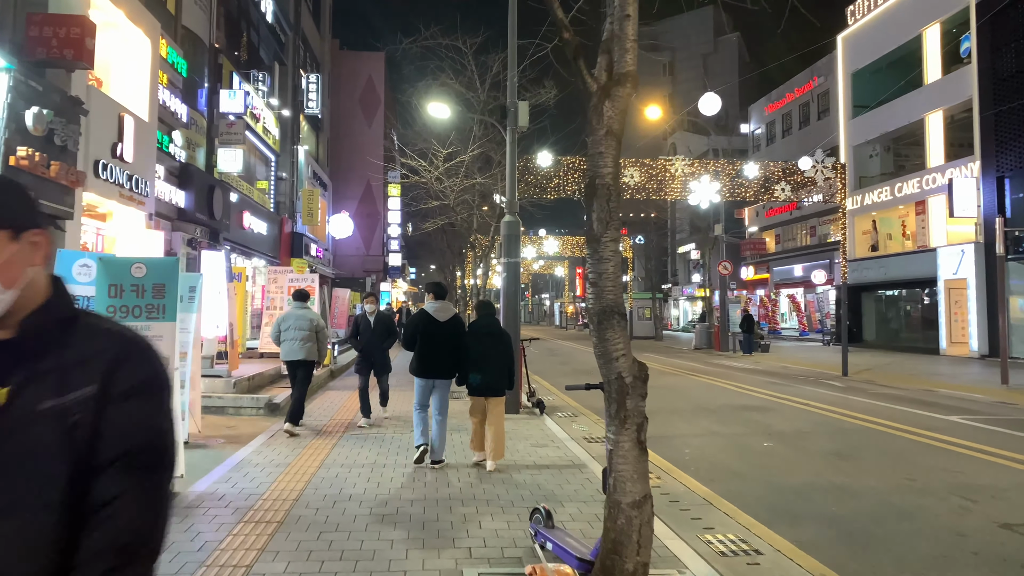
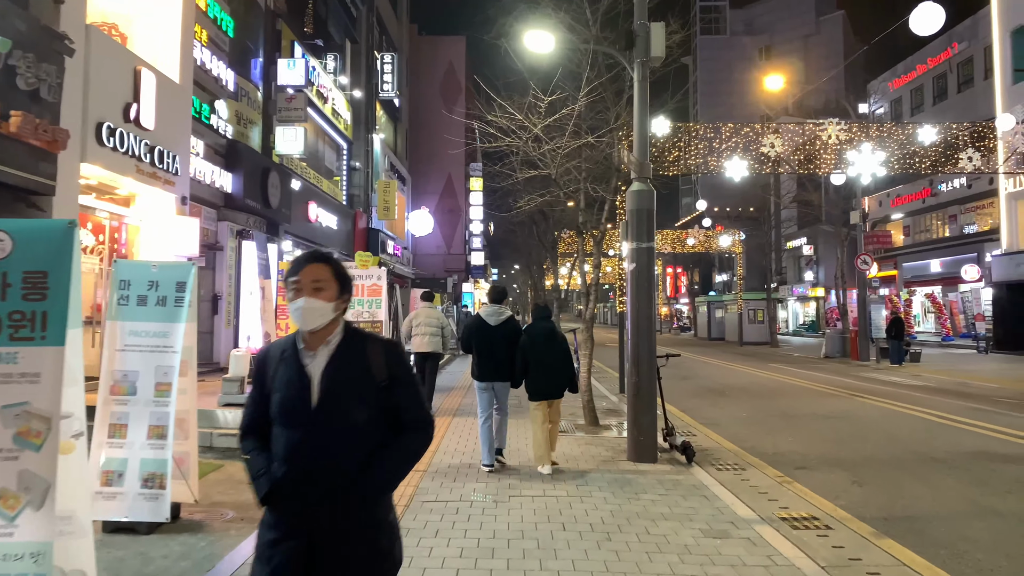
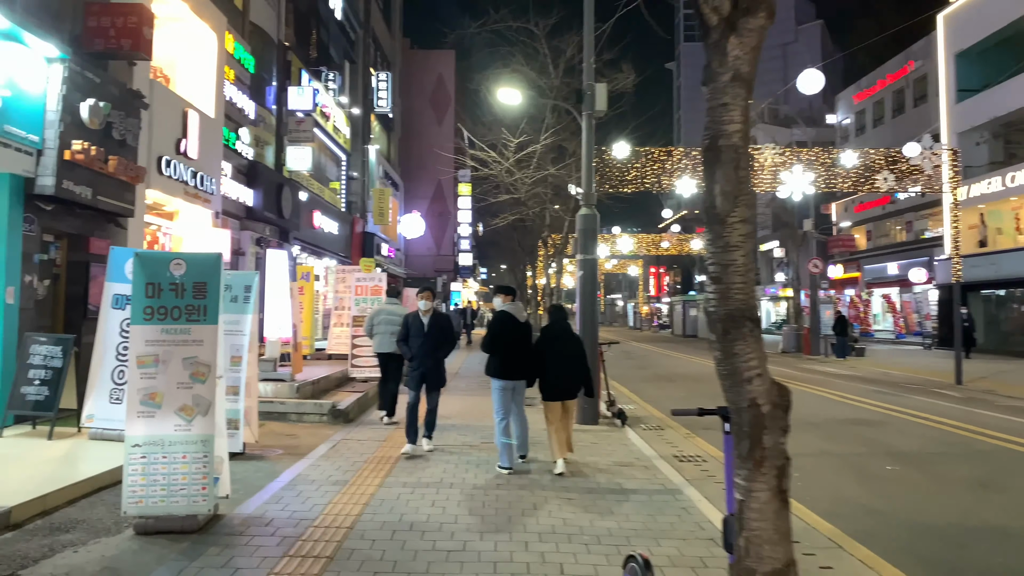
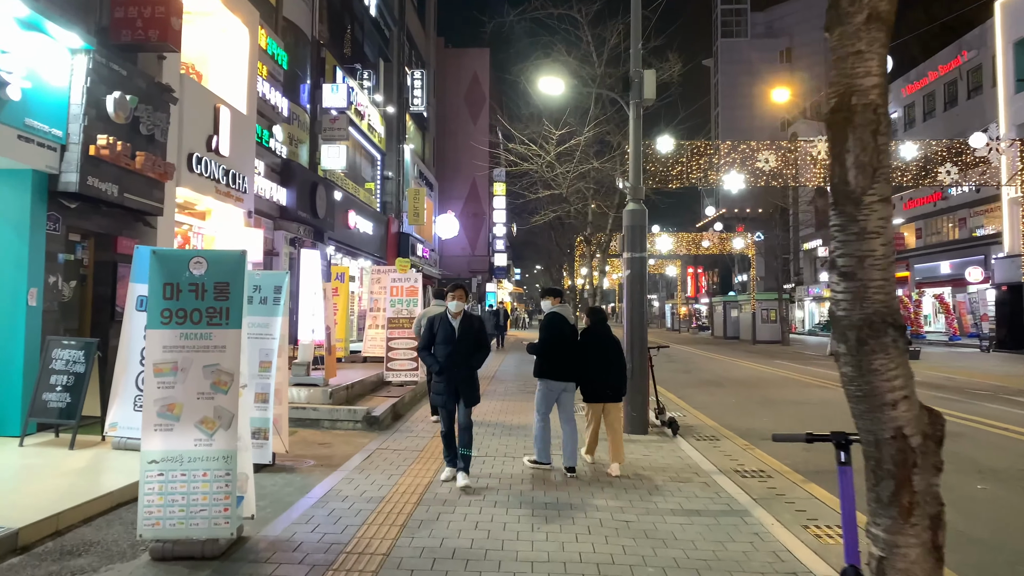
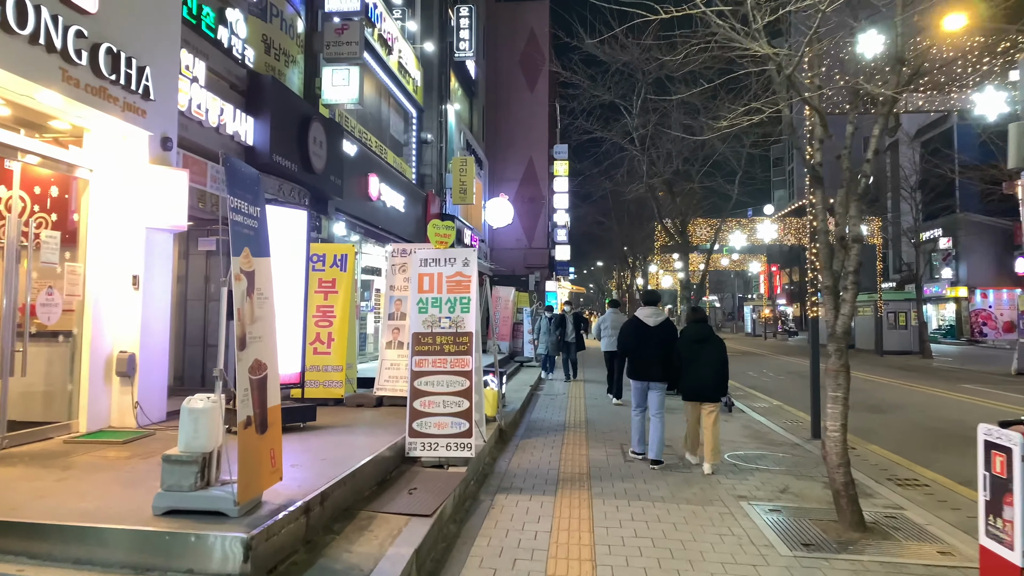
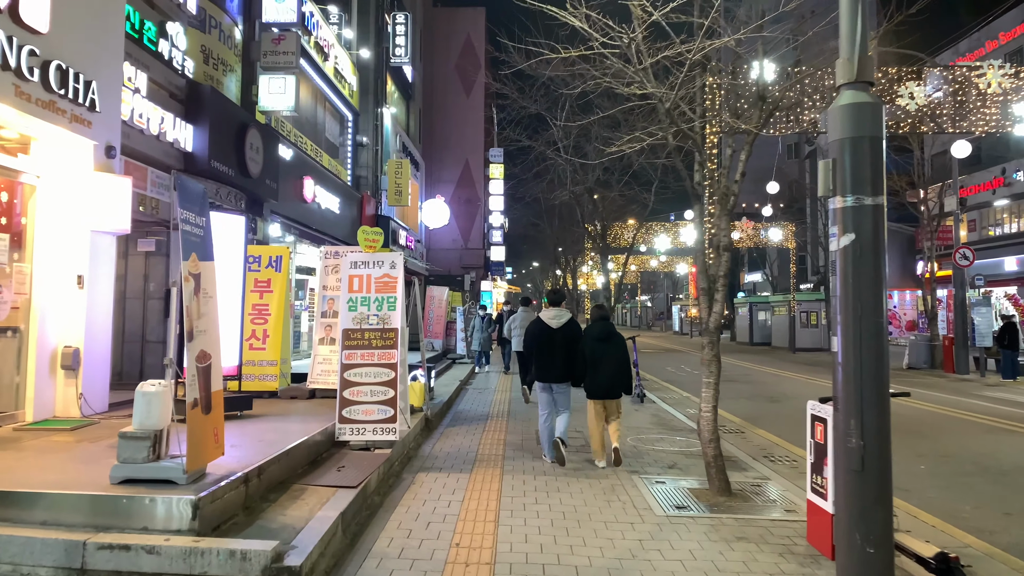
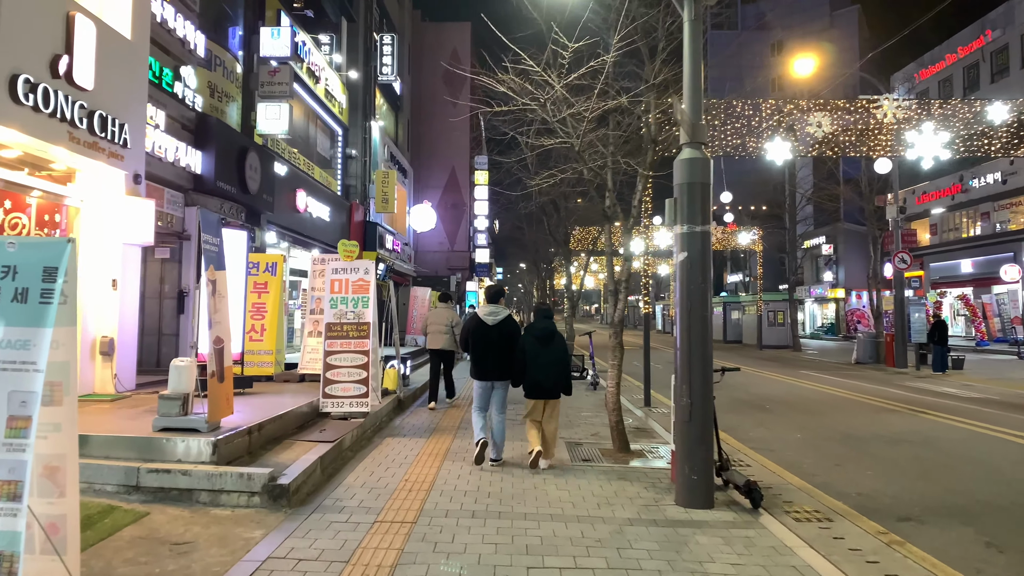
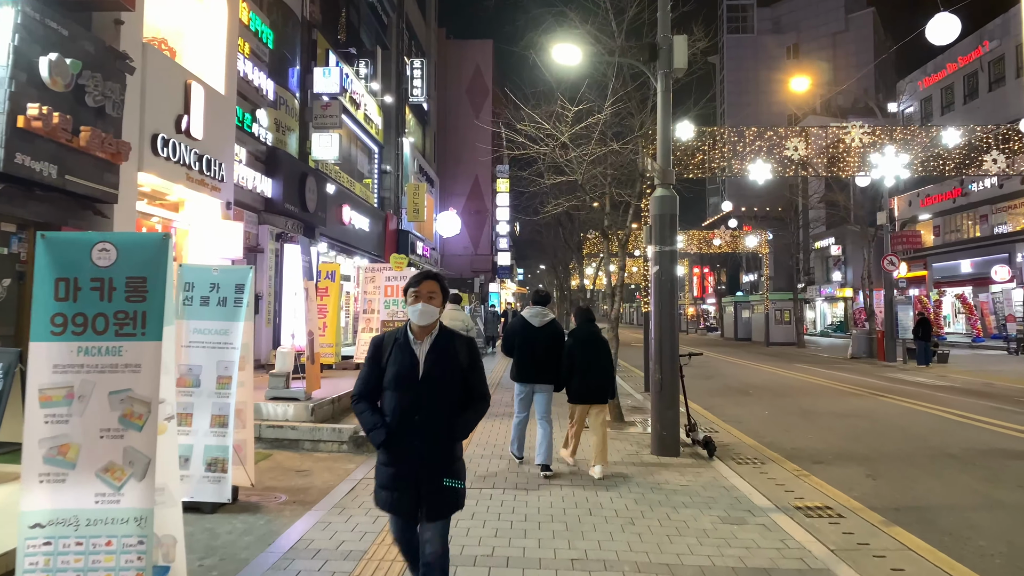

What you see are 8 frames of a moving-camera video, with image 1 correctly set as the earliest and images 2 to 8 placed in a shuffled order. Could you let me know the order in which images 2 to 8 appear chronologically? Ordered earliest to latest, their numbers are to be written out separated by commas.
3, 4, 8, 2, 7, 6, 5
